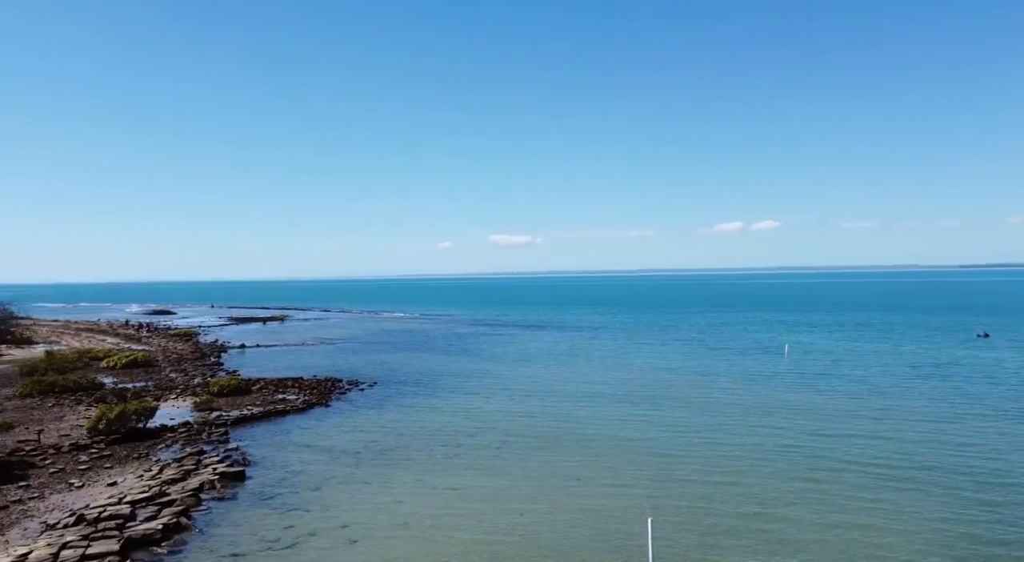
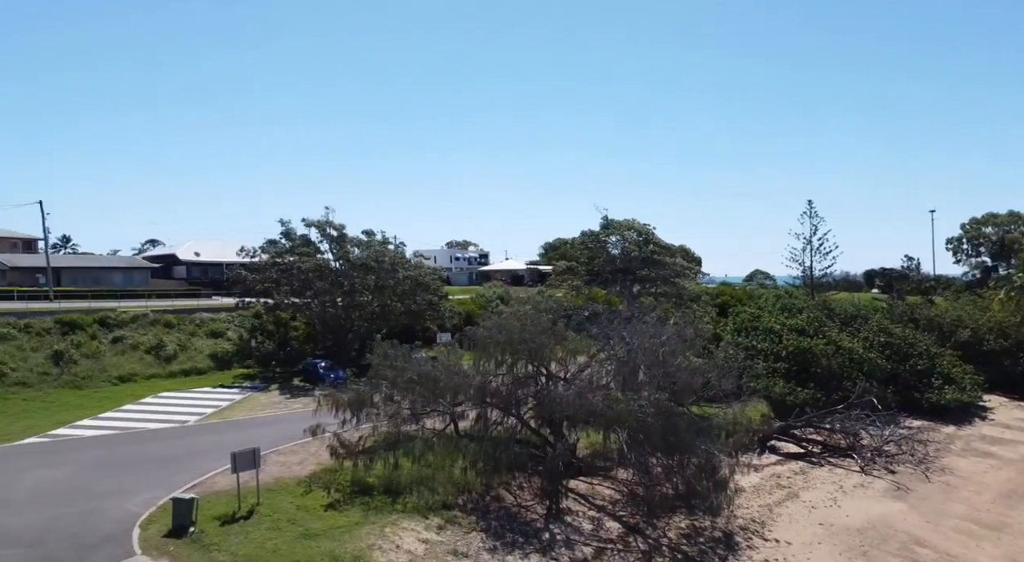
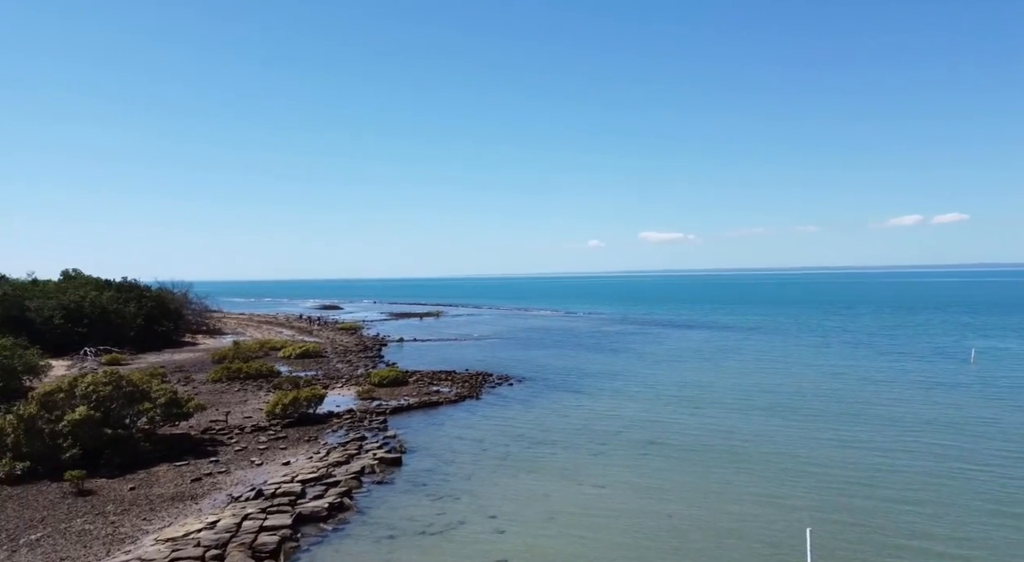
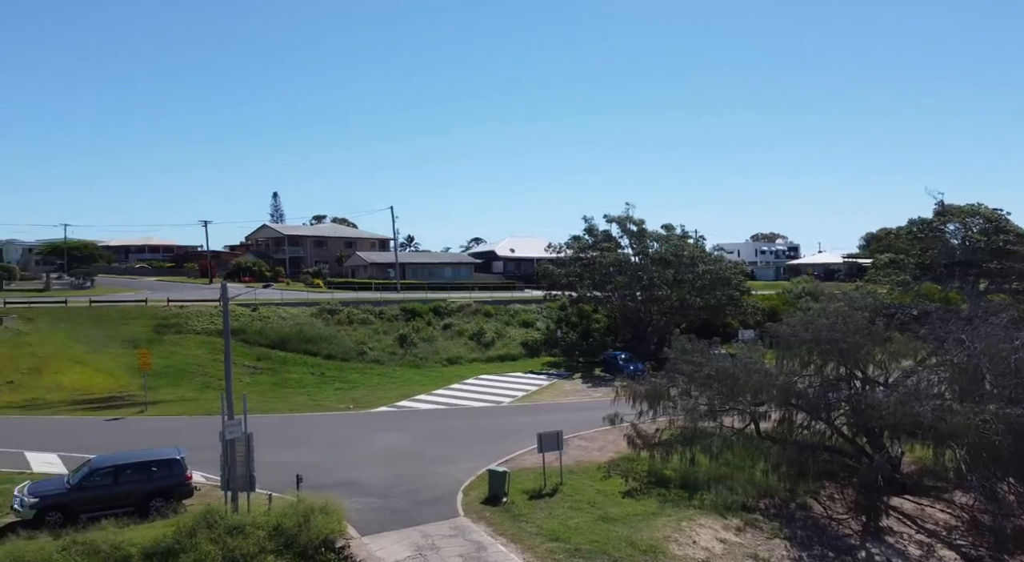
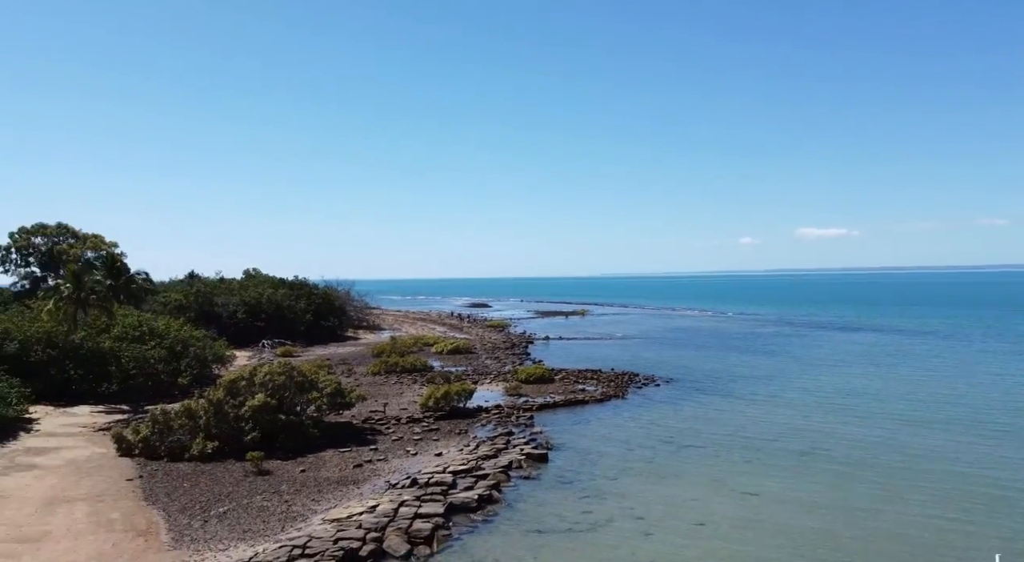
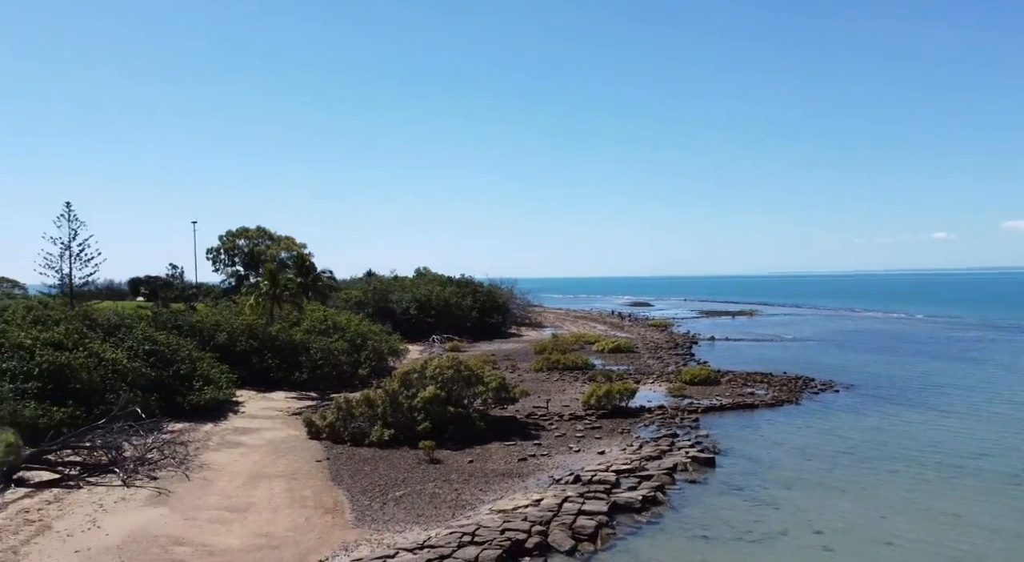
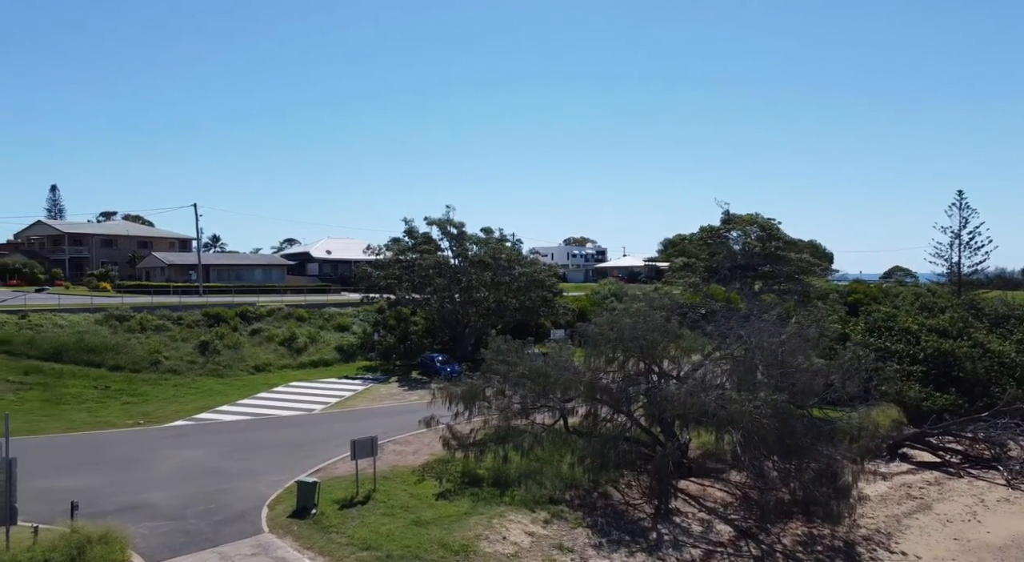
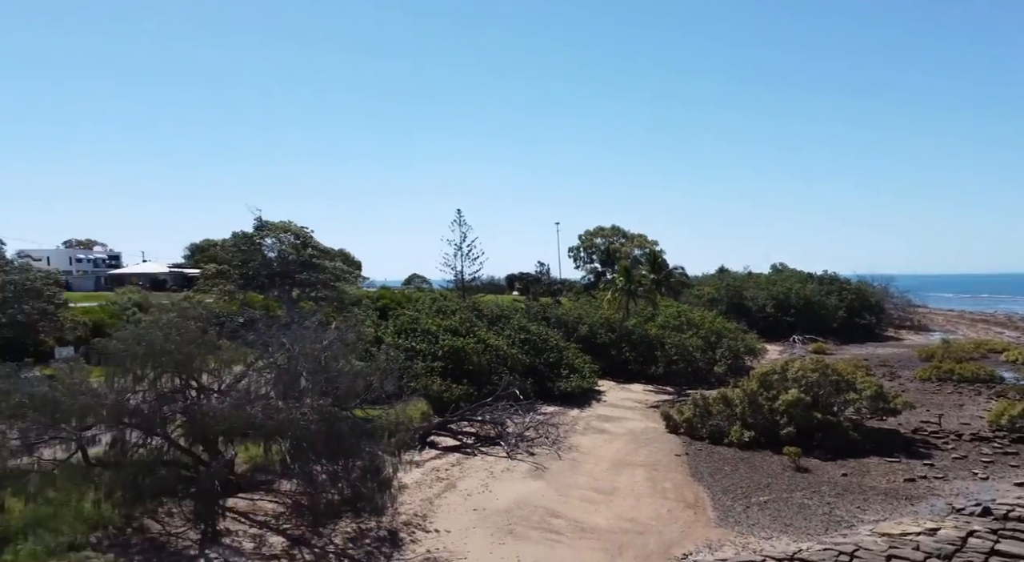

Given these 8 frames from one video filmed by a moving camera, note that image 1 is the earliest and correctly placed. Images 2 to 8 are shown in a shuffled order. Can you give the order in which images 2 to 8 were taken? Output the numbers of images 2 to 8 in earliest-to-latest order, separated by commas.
3, 5, 6, 8, 2, 7, 4
